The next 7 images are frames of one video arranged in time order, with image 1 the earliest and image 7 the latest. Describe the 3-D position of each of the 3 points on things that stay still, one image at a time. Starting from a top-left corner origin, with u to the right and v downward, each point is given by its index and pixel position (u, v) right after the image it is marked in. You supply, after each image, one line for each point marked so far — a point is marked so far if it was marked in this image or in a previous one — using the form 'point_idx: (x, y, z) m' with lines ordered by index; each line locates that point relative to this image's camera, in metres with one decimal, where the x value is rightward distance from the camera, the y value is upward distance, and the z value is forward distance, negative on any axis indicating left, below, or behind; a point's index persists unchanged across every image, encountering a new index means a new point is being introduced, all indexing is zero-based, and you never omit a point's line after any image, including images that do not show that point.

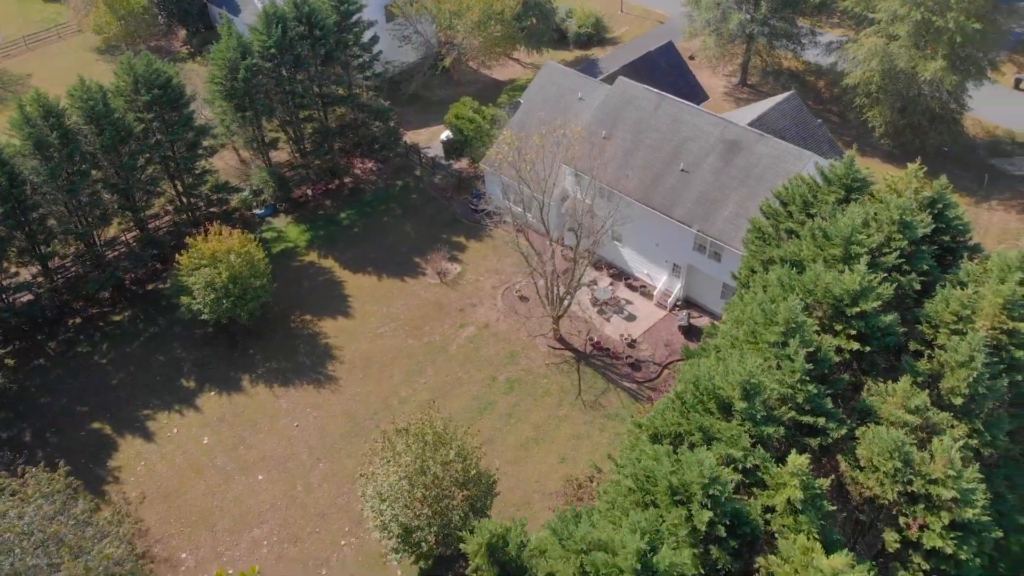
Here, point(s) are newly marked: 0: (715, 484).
0: (+3.4, -3.3, +14.0) m
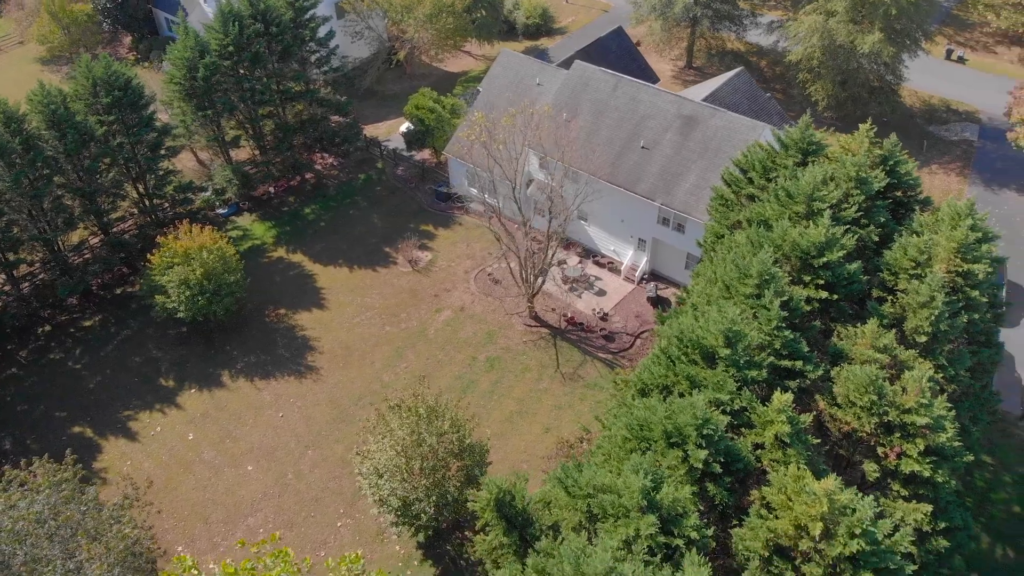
0: (+3.5, -2.5, +14.9) m
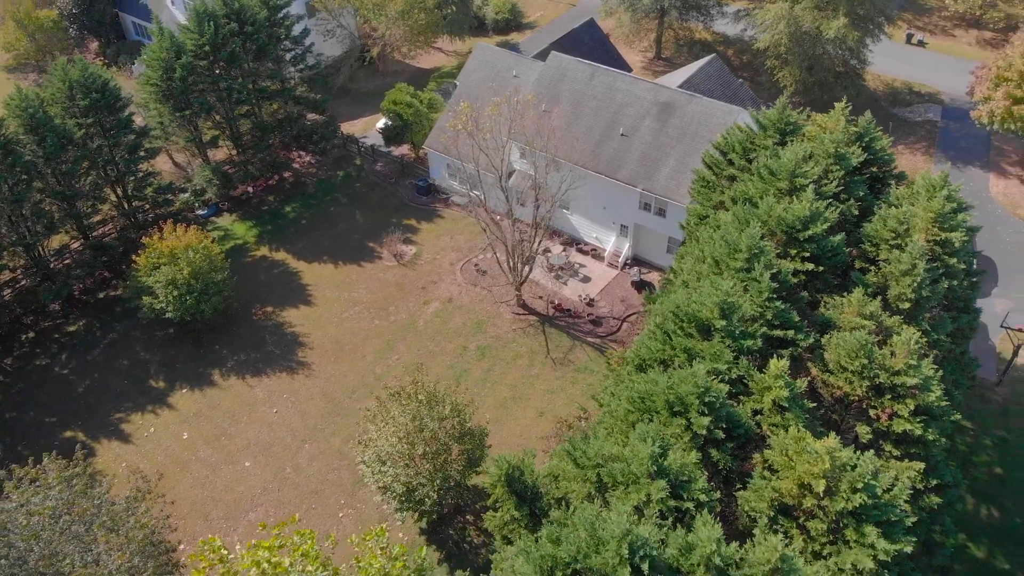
0: (+3.7, -1.9, +15.3) m
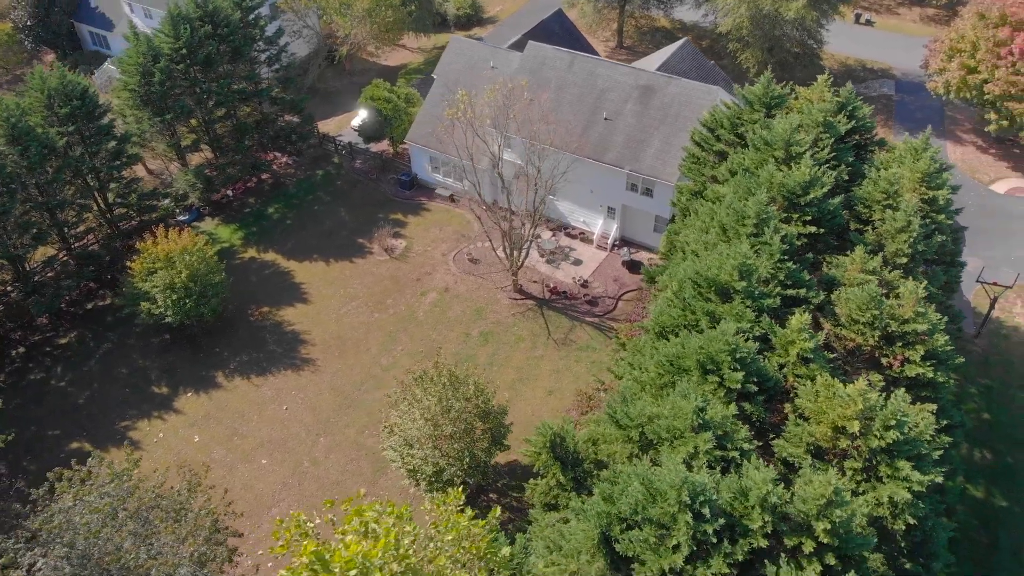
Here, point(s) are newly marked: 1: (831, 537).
0: (+4.5, -1.2, +16.1) m
1: (+5.3, -4.1, +13.6) m
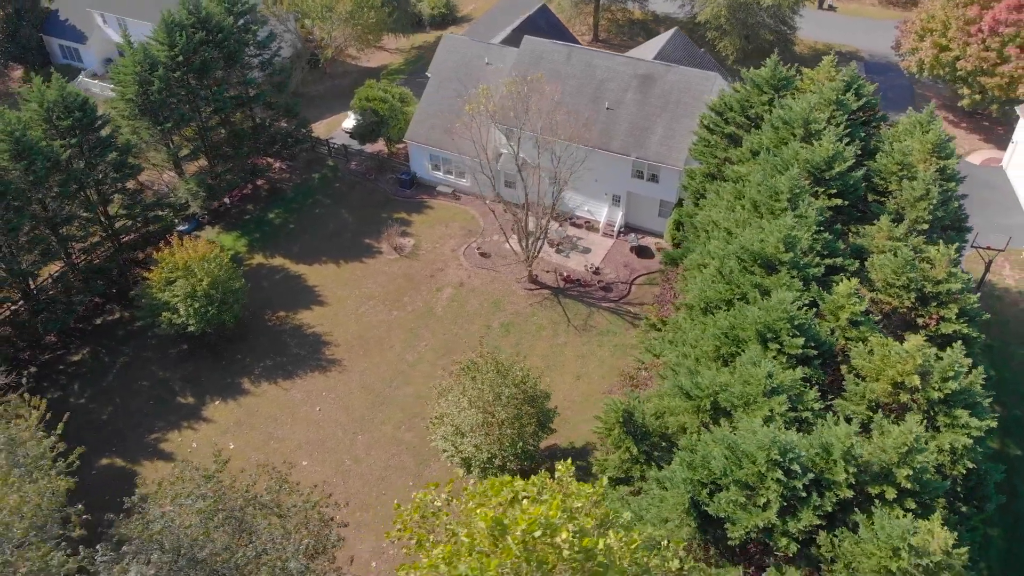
0: (+5.9, -0.6, +16.9) m
1: (+7.0, -3.4, +14.5) m
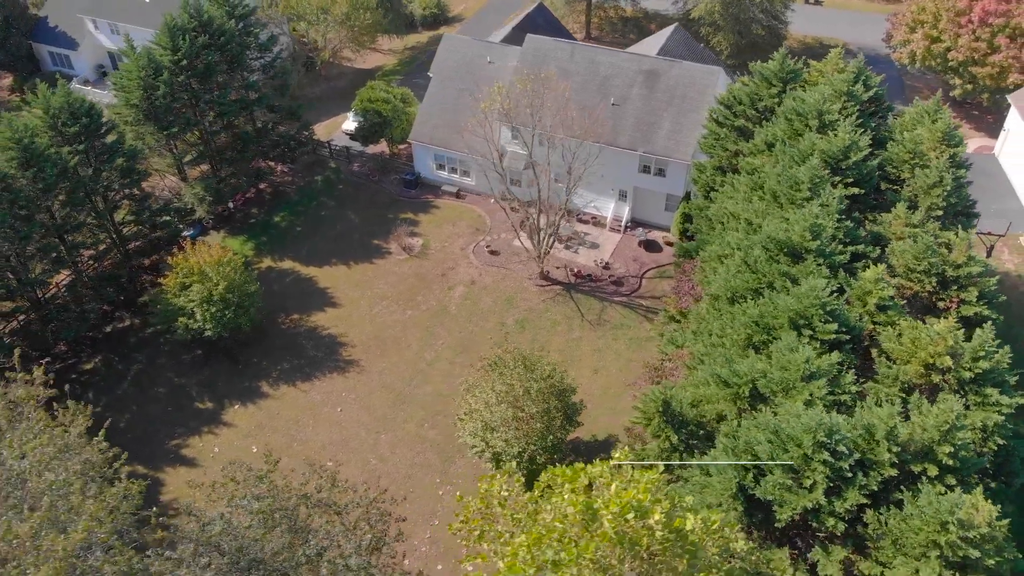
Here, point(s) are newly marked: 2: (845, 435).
0: (+6.6, -0.3, +17.3) m
1: (+8.0, -3.1, +14.9) m
2: (+6.0, -2.7, +14.8) m
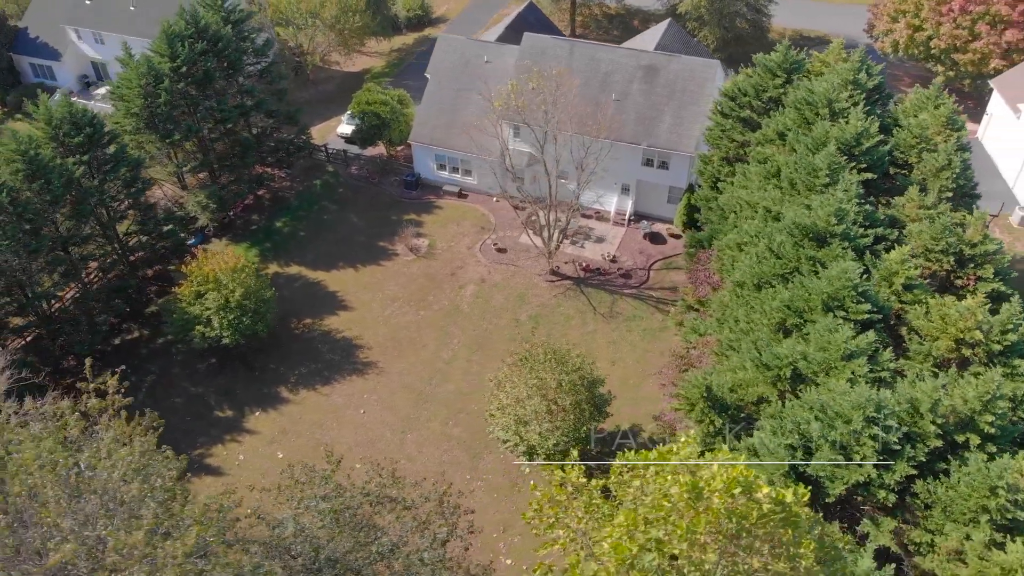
0: (+7.6, +0.1, +17.8) m
1: (+9.1, -2.6, +15.5) m
2: (+7.1, -2.3, +15.4) m
